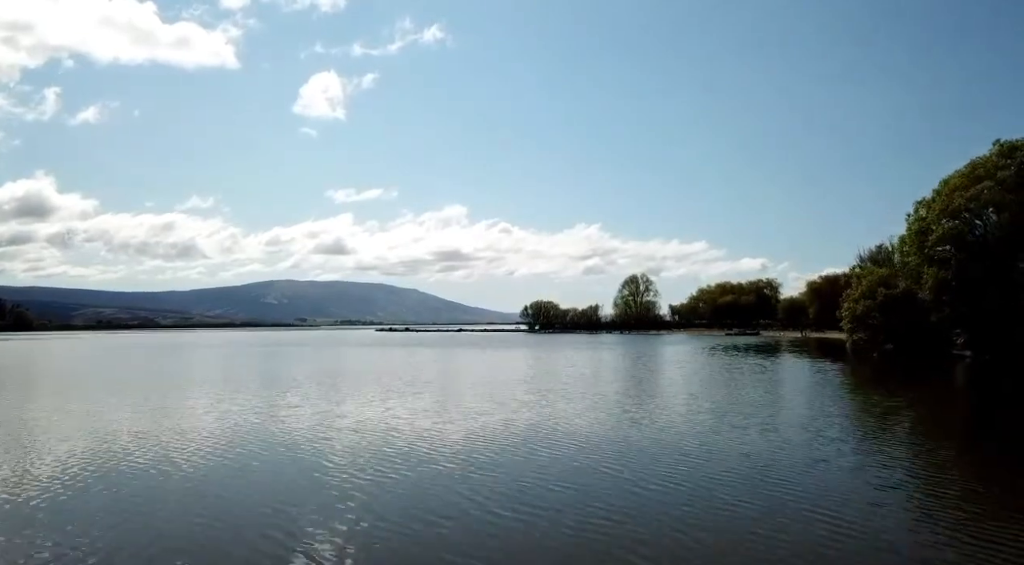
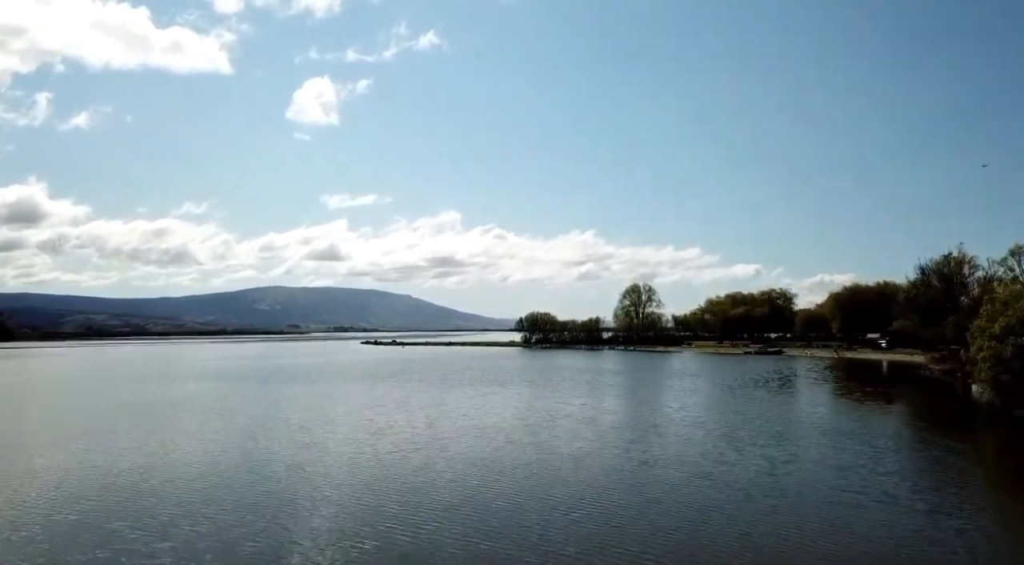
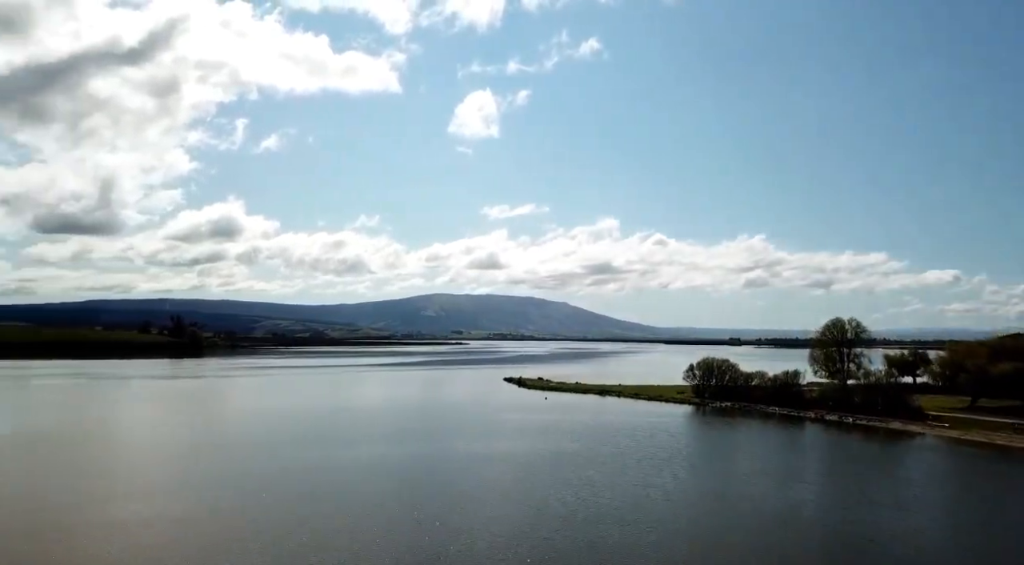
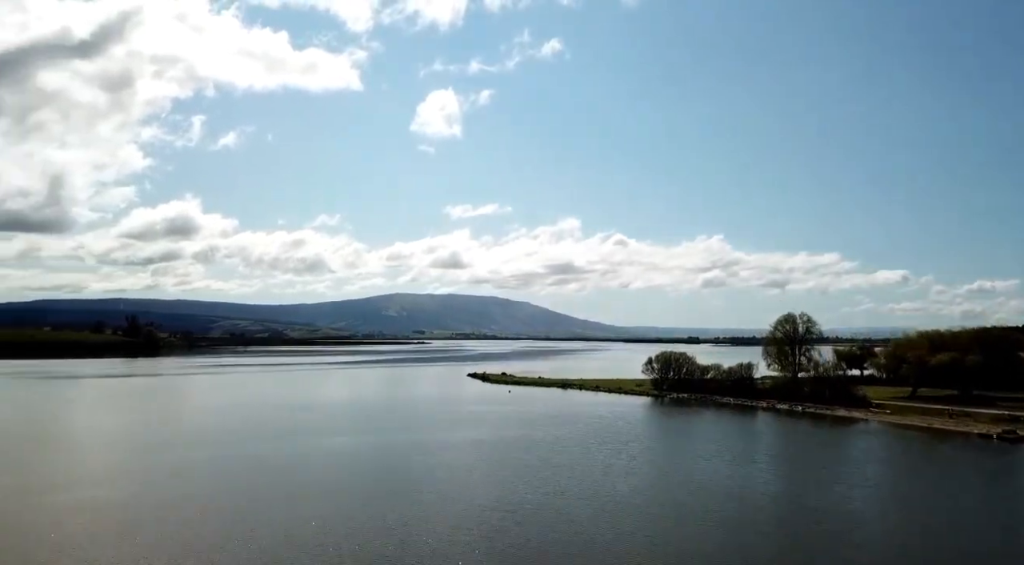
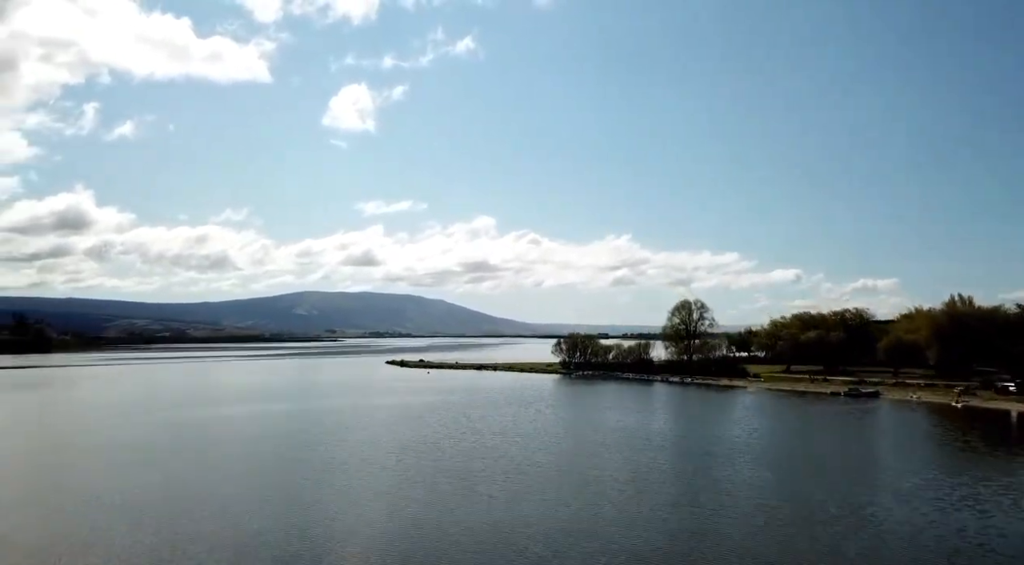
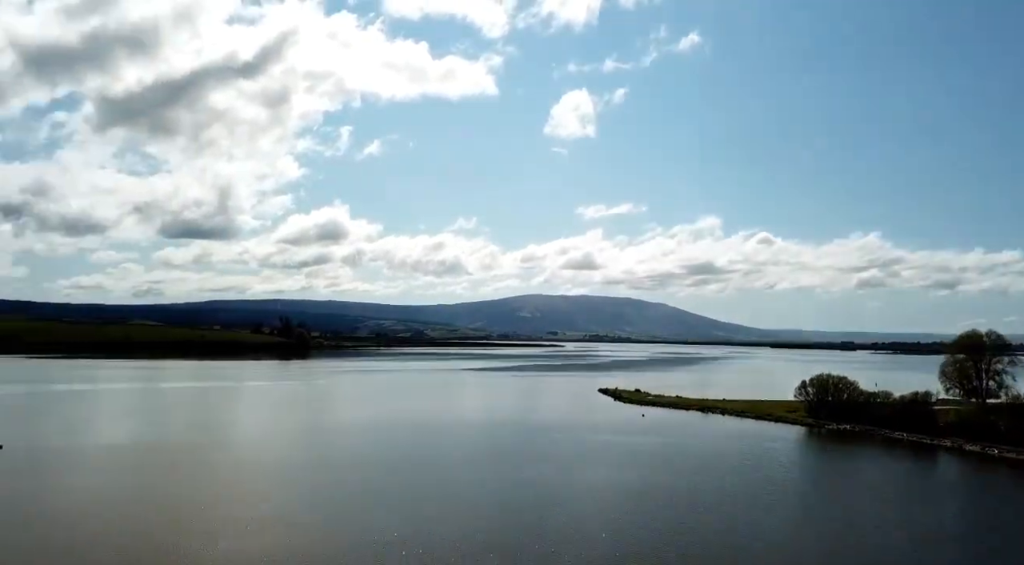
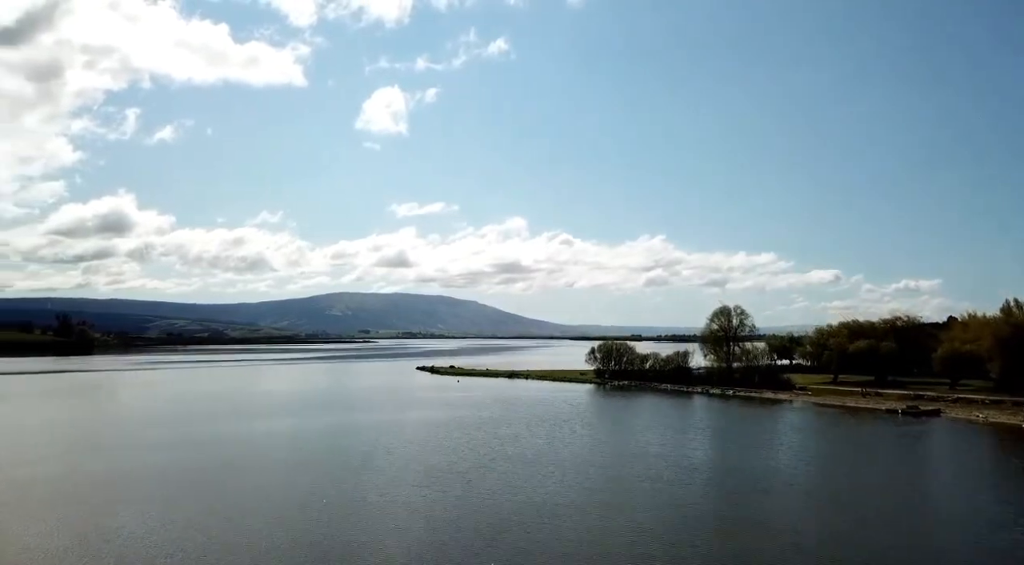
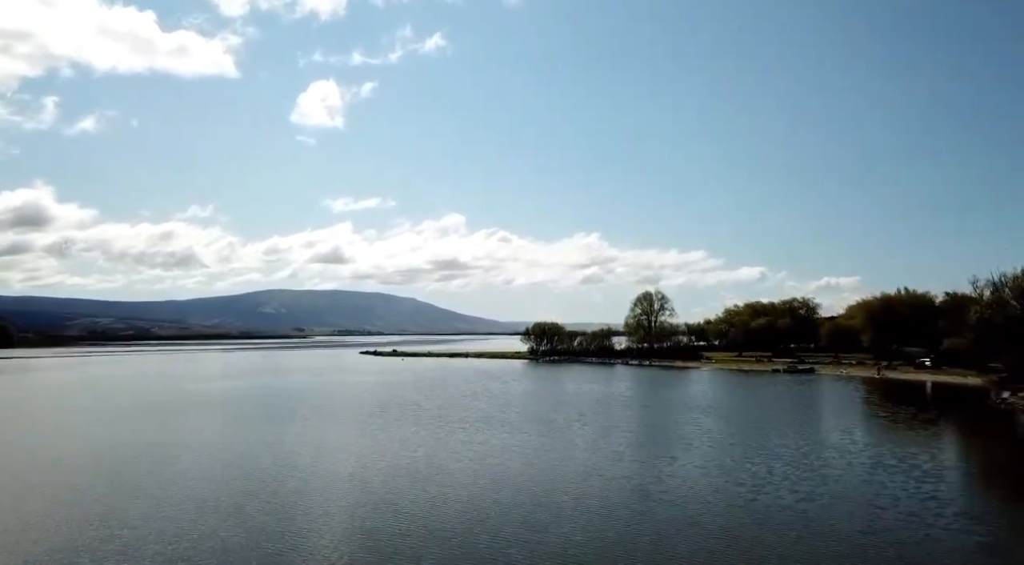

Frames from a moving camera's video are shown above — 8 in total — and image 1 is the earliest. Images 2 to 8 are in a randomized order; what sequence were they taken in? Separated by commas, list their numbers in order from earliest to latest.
2, 8, 5, 7, 4, 3, 6
